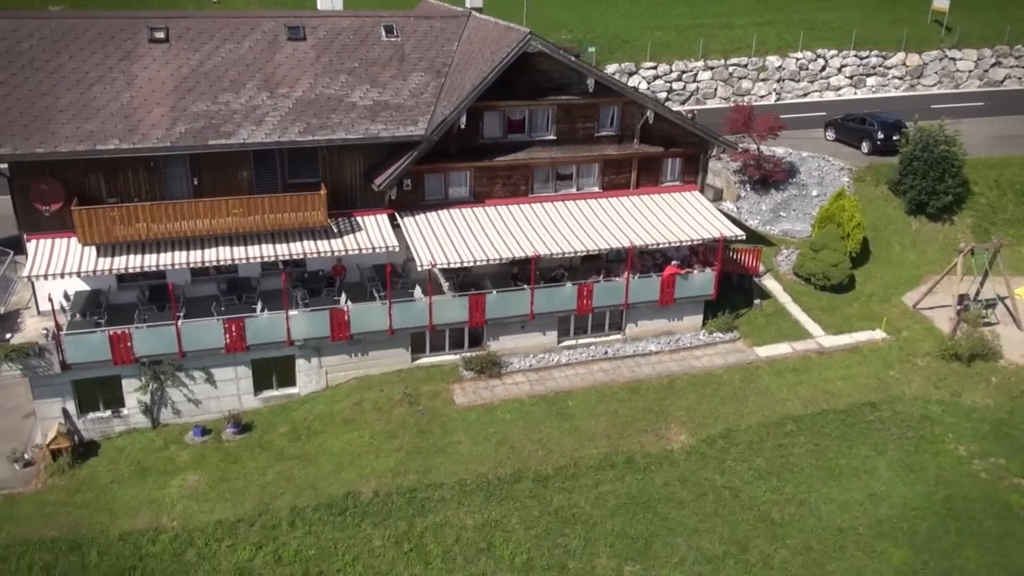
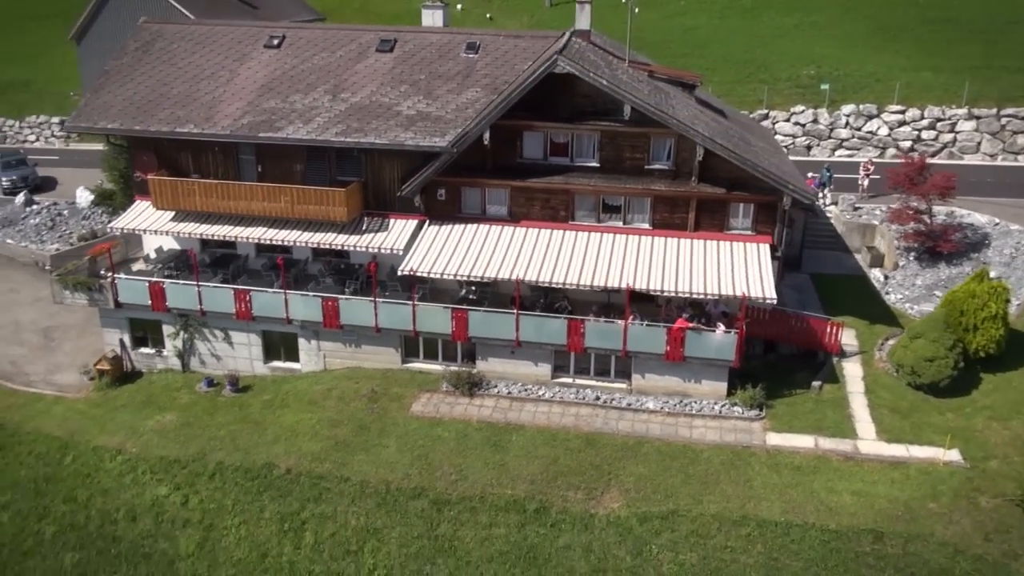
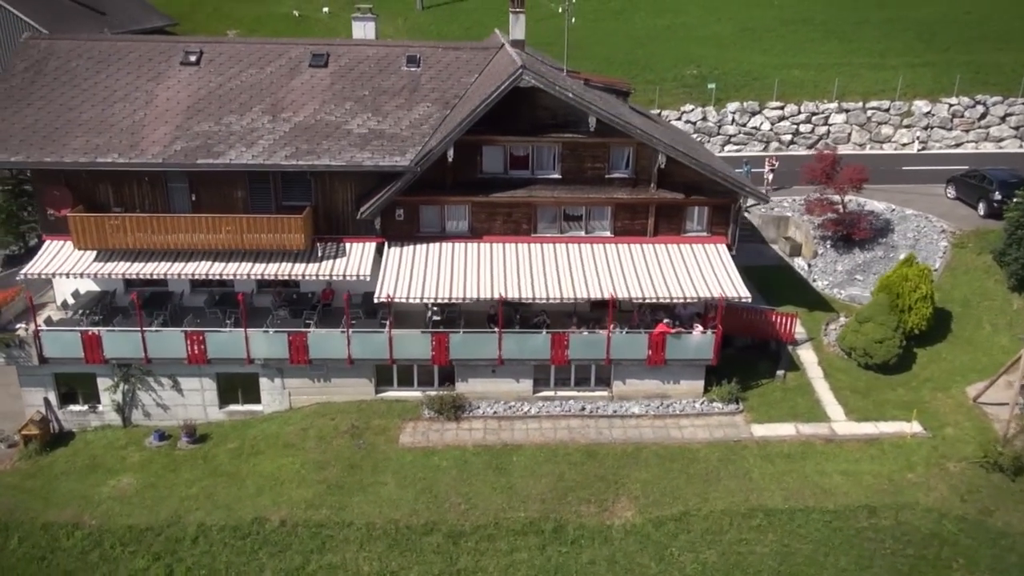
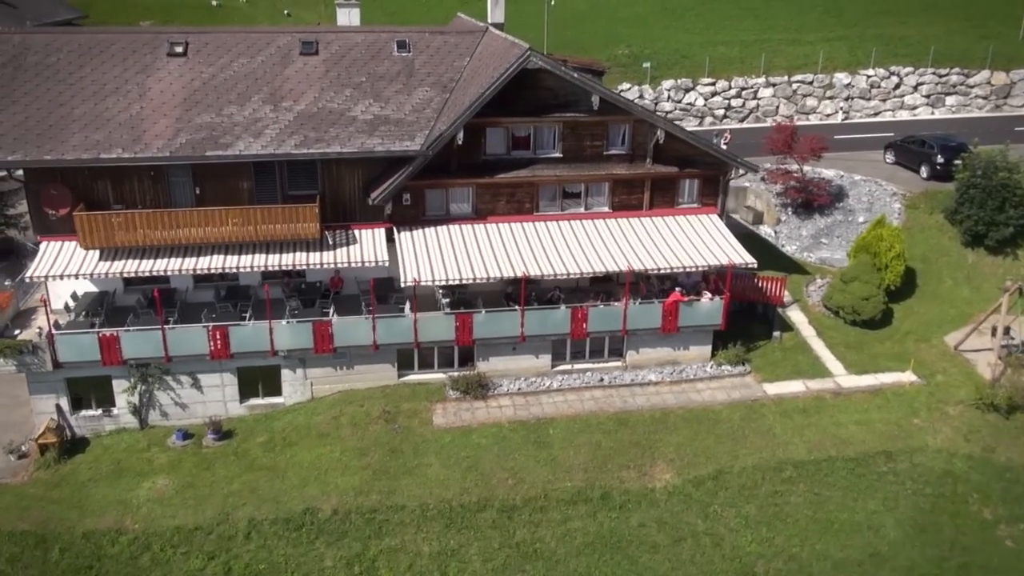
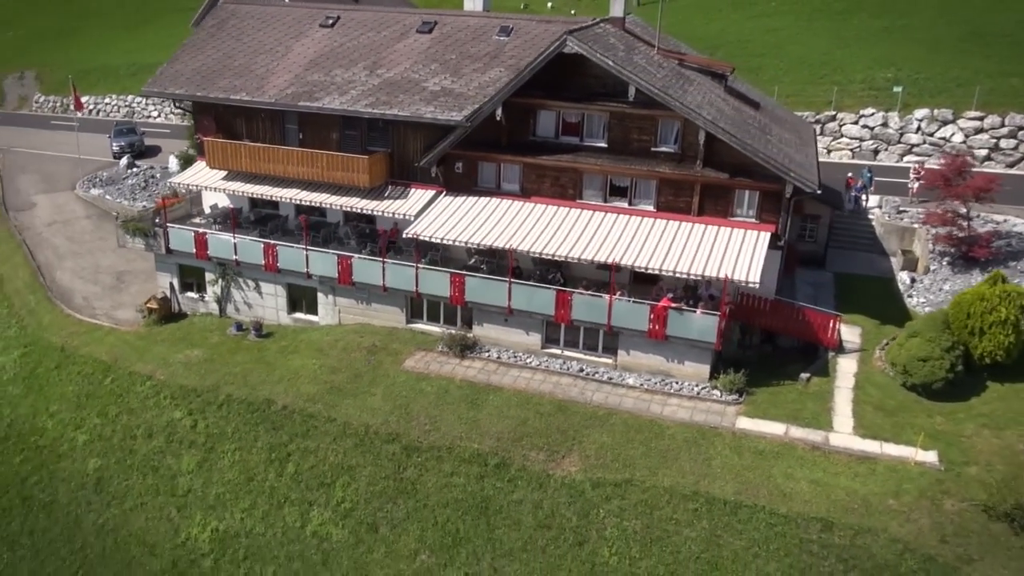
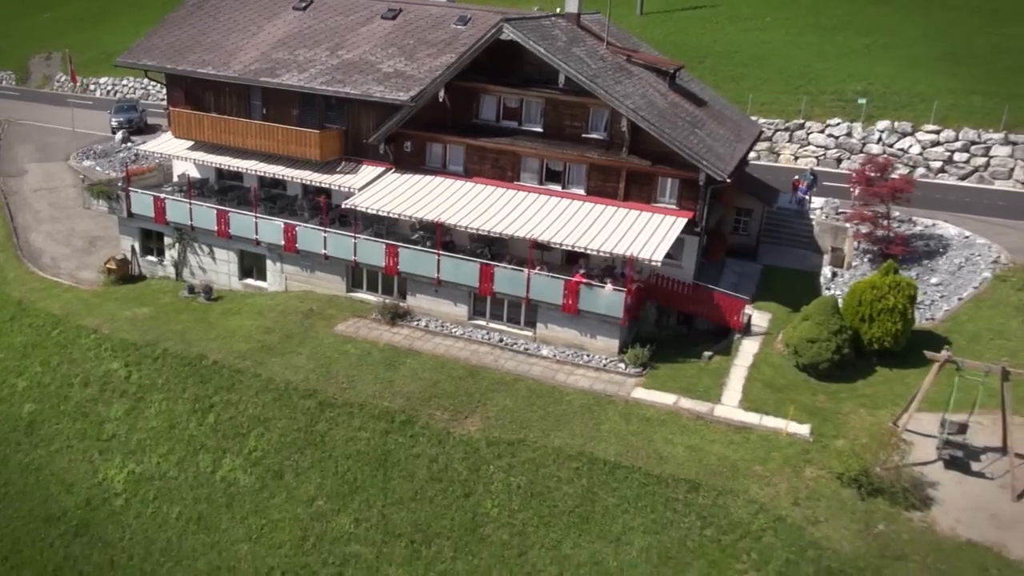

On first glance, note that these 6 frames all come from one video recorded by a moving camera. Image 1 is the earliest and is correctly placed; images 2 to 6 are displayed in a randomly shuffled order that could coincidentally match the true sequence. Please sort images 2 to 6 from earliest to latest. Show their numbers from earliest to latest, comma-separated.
4, 3, 2, 5, 6
